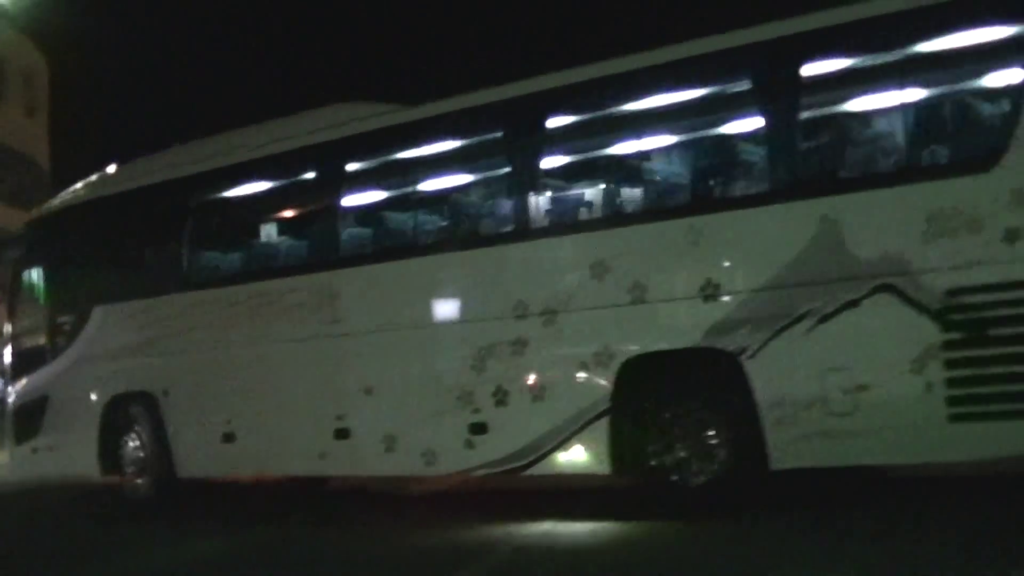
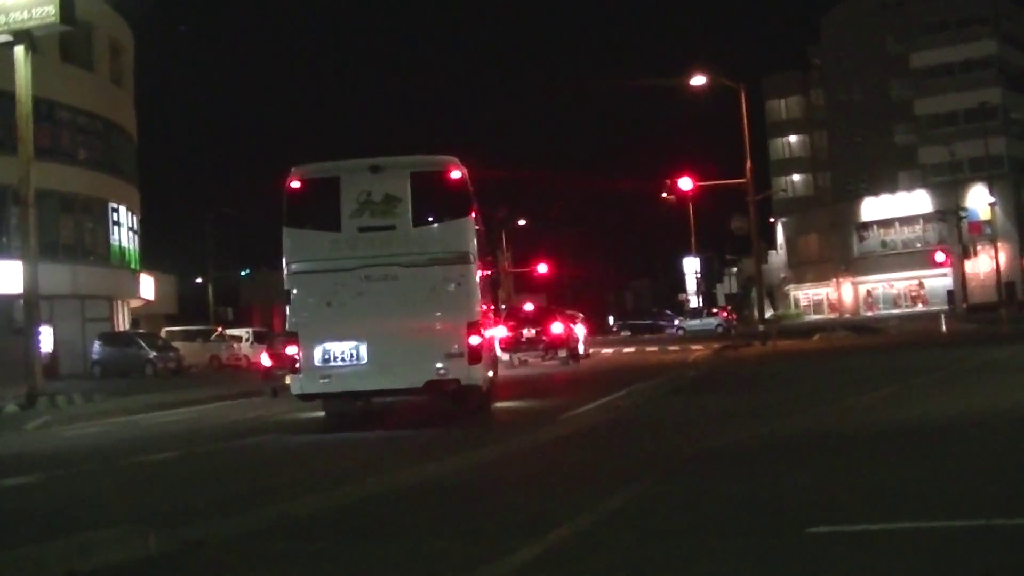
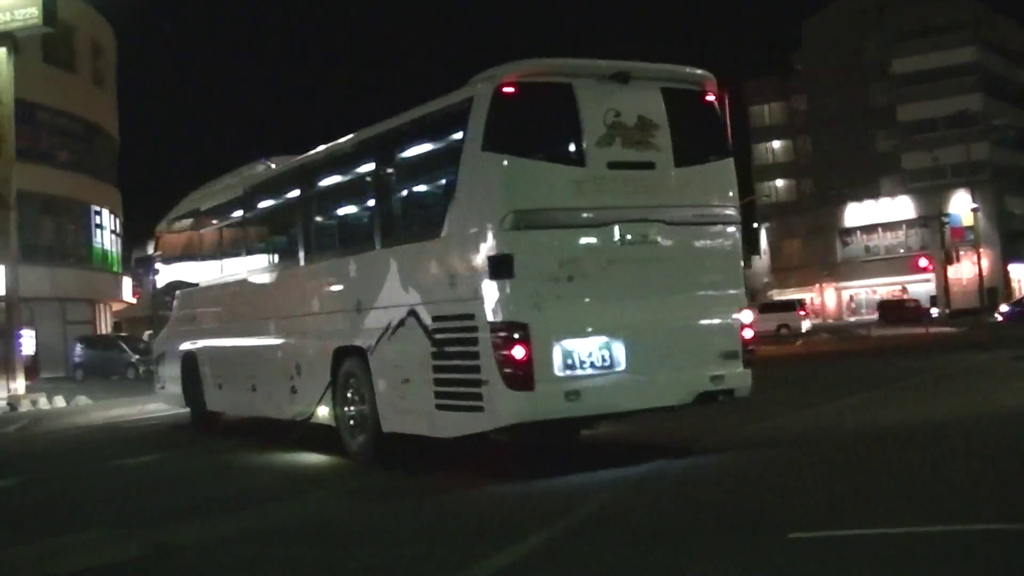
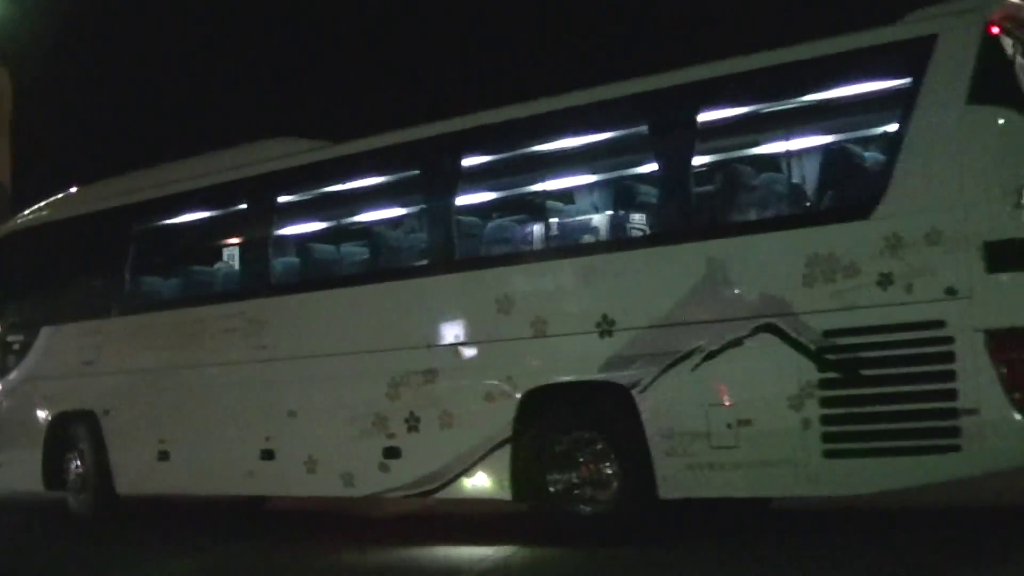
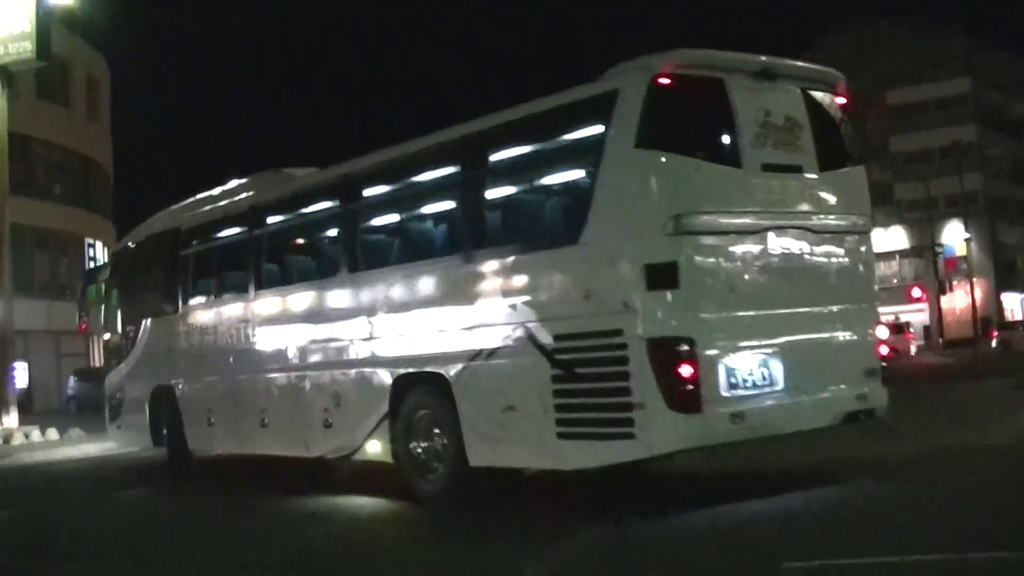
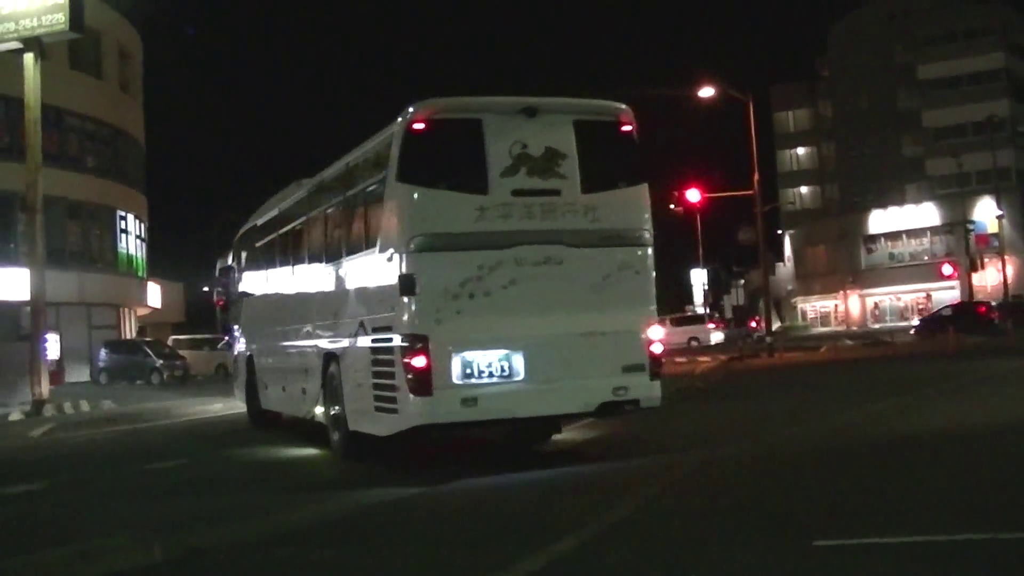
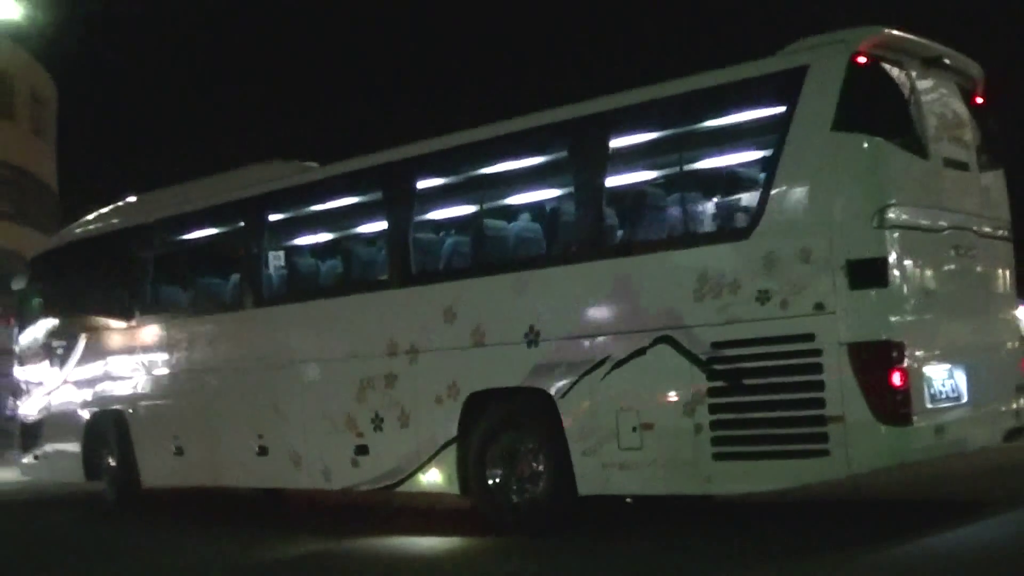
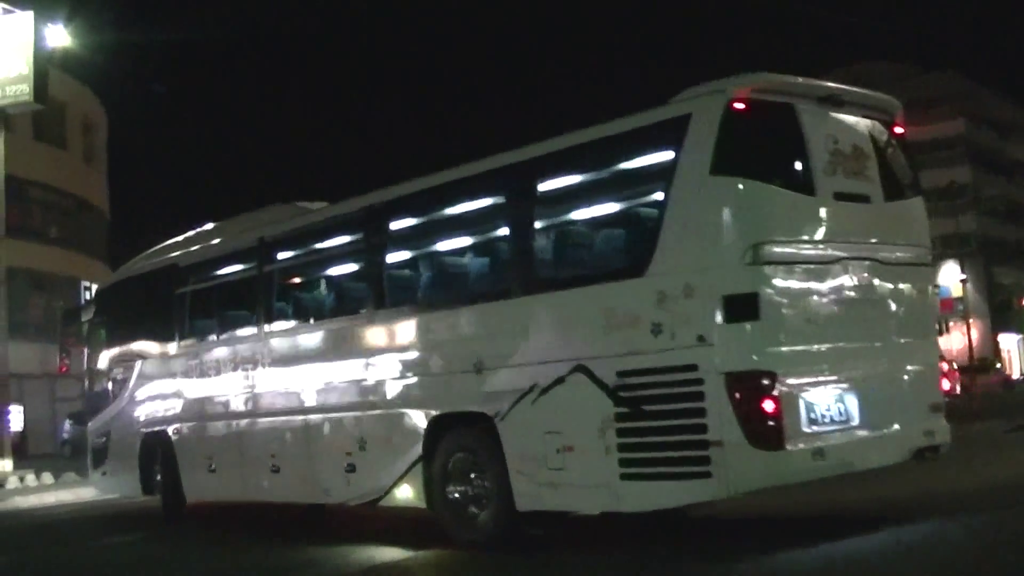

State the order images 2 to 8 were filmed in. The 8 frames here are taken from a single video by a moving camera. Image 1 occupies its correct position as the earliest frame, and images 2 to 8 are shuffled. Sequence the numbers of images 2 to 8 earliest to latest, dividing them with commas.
4, 7, 8, 5, 3, 6, 2
